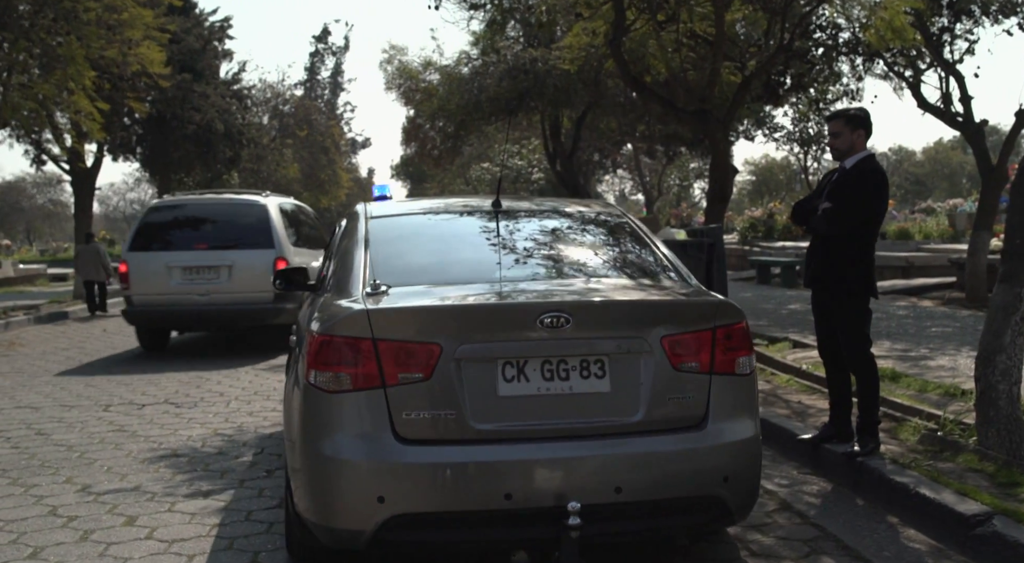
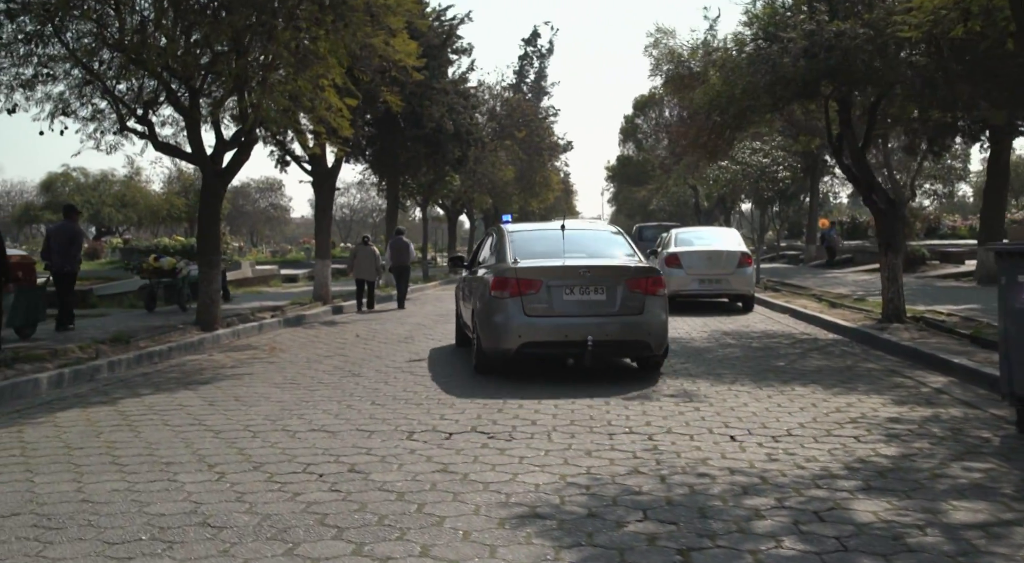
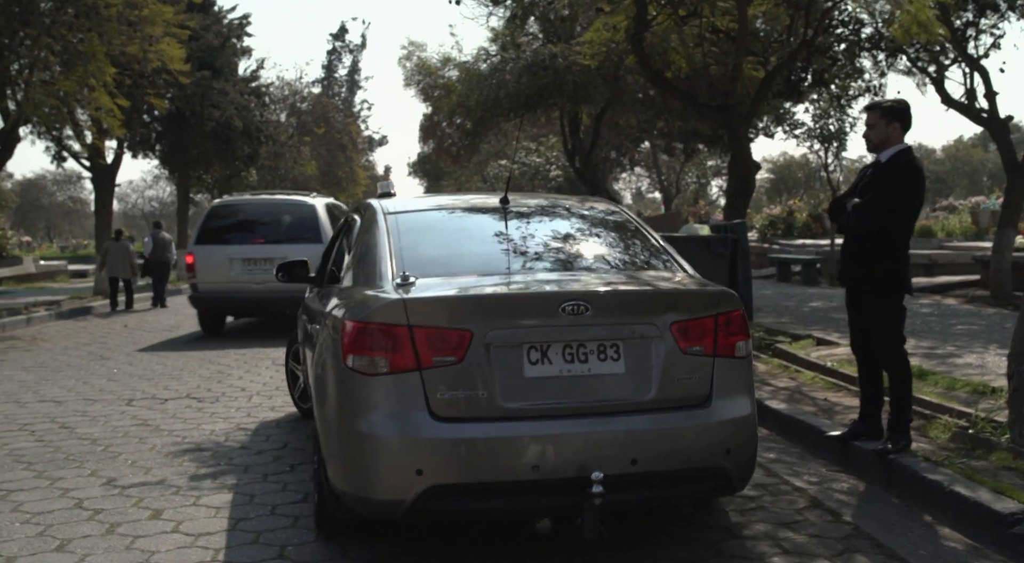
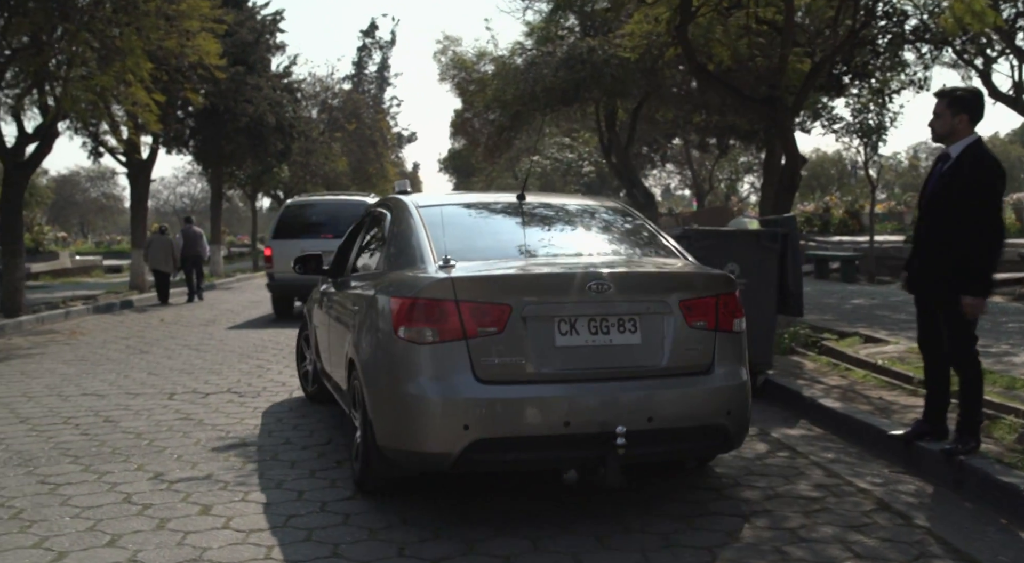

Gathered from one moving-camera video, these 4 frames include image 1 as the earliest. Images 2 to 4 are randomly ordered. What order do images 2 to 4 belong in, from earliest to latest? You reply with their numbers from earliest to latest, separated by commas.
3, 4, 2
